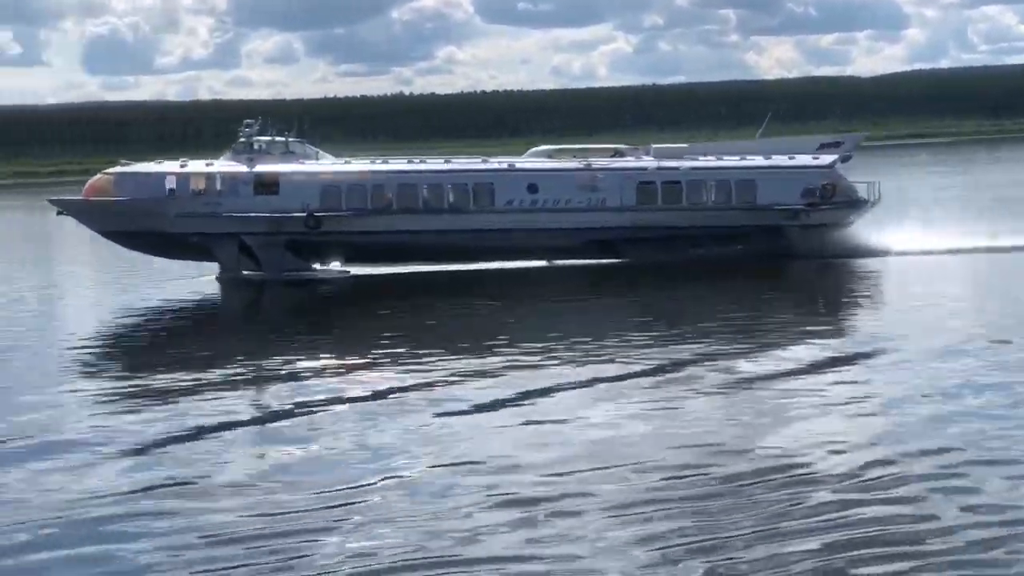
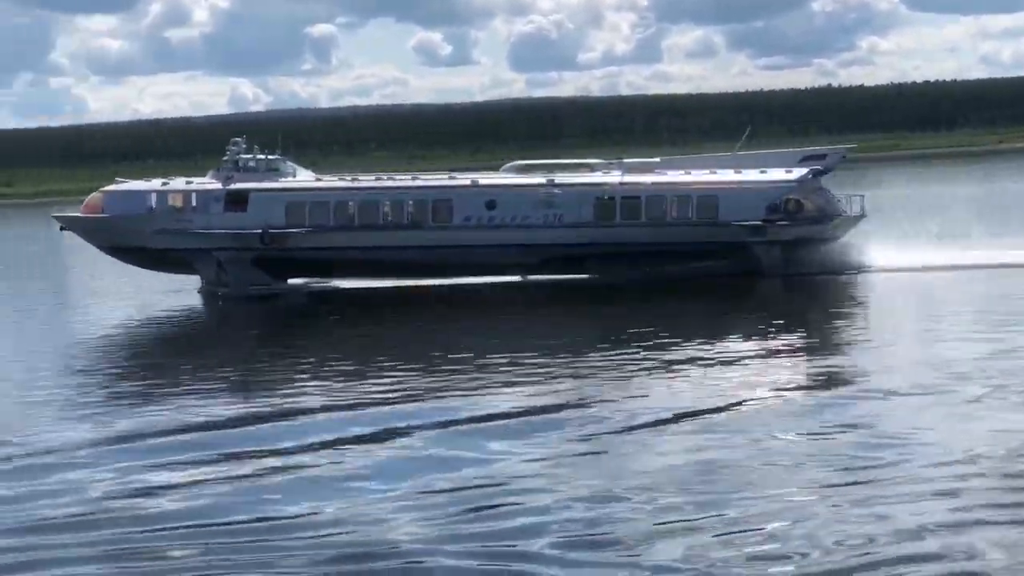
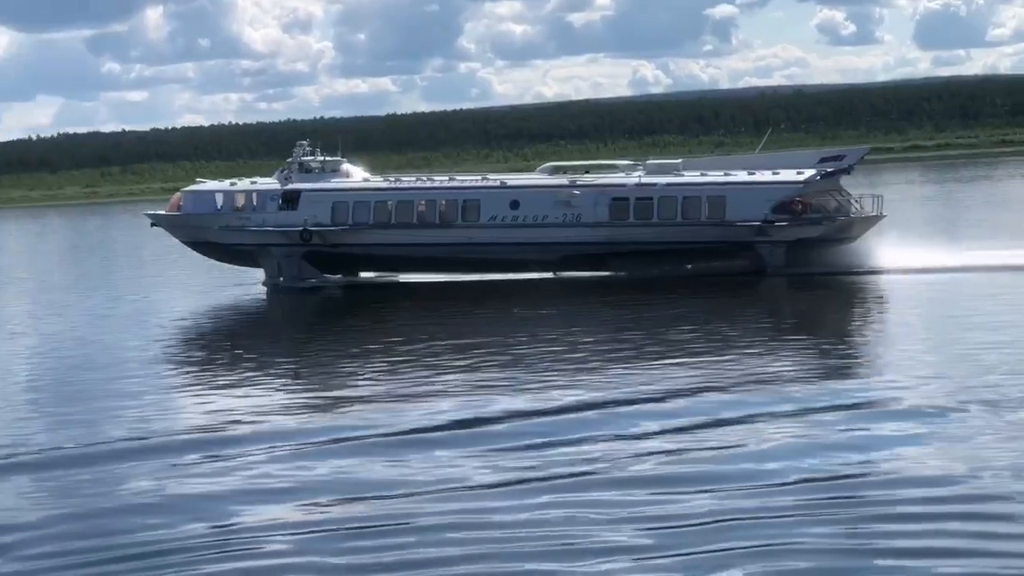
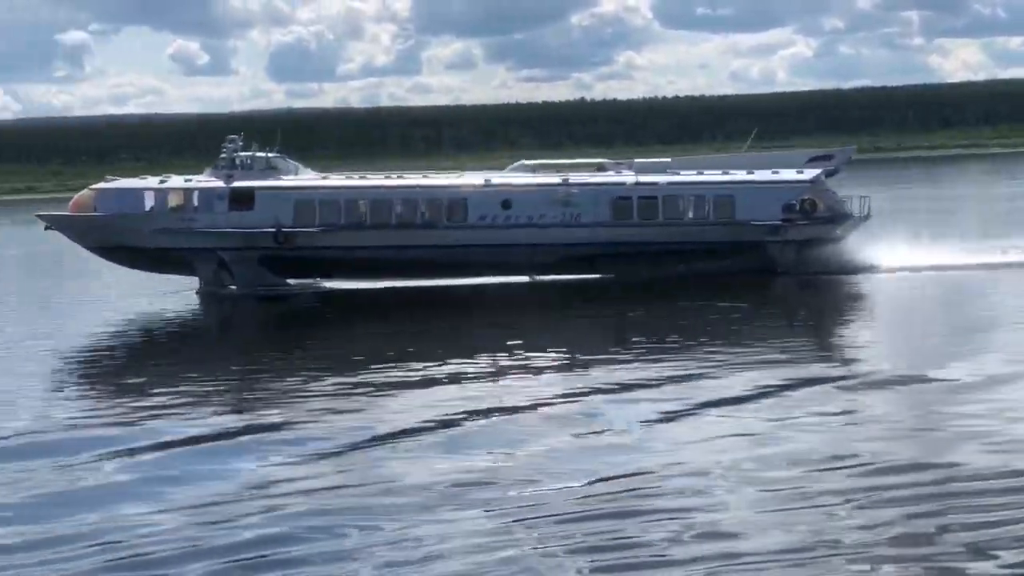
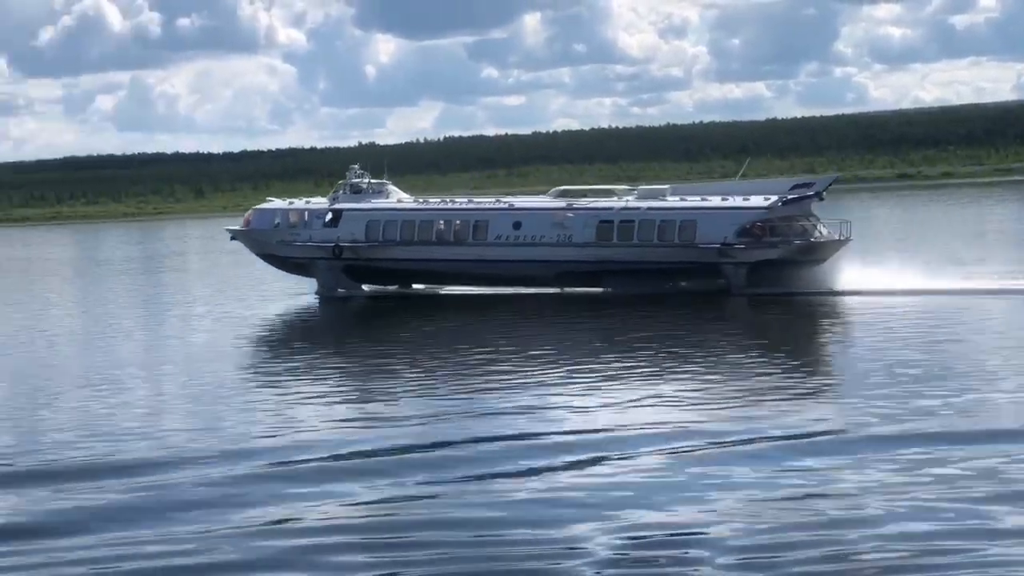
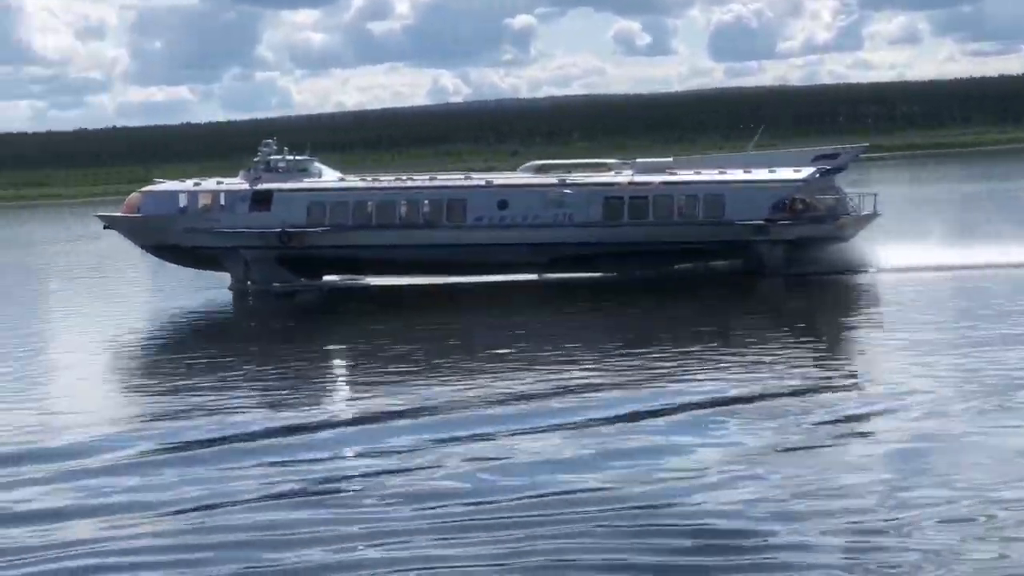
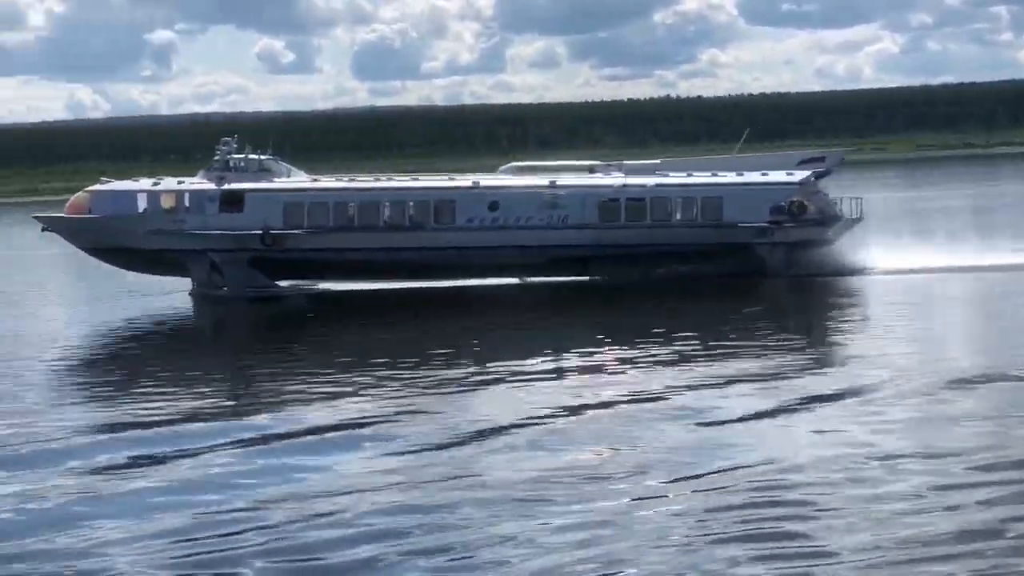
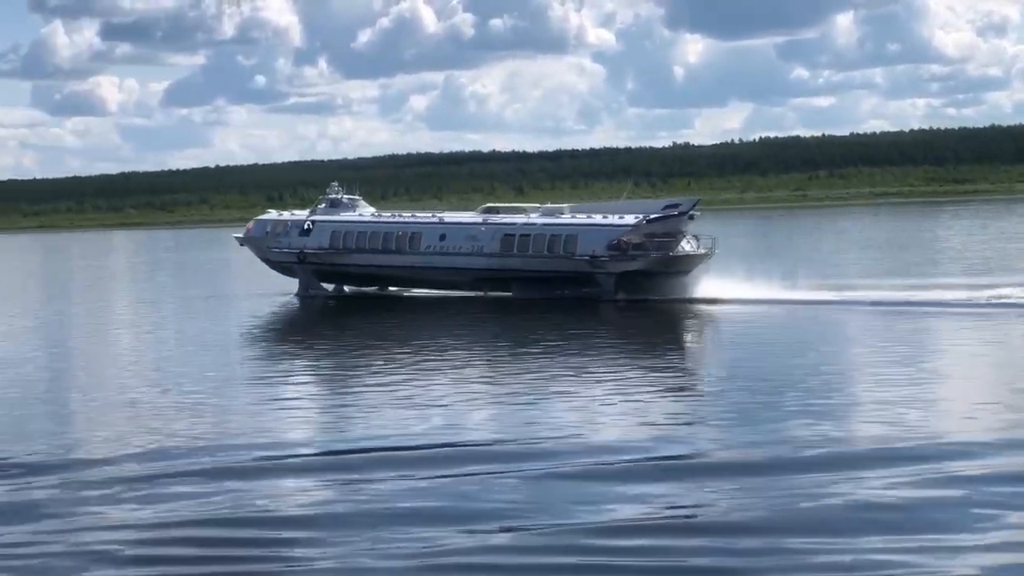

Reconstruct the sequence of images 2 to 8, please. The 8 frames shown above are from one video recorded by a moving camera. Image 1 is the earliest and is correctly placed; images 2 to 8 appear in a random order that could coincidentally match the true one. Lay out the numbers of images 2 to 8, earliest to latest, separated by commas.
4, 7, 2, 6, 3, 5, 8
